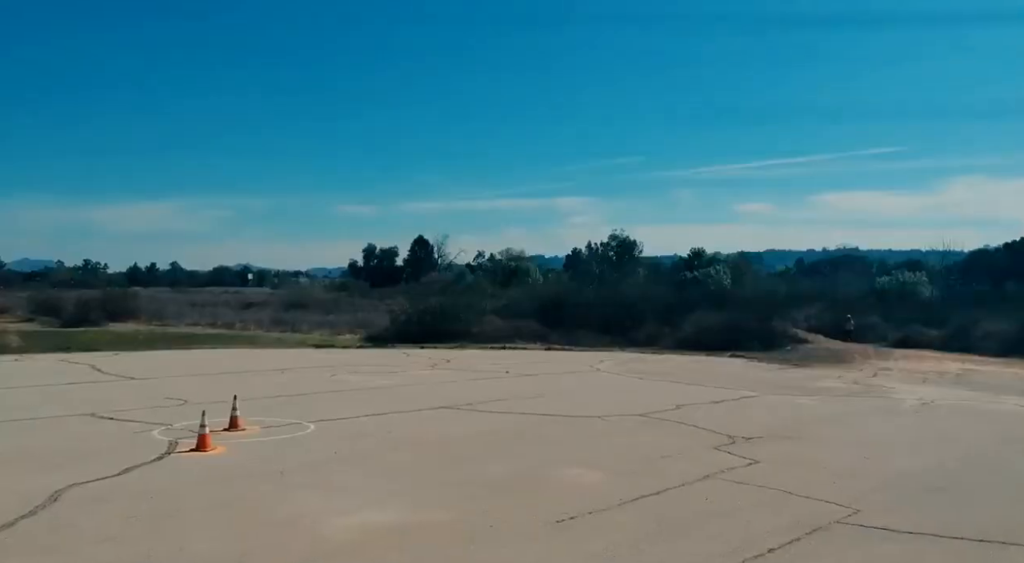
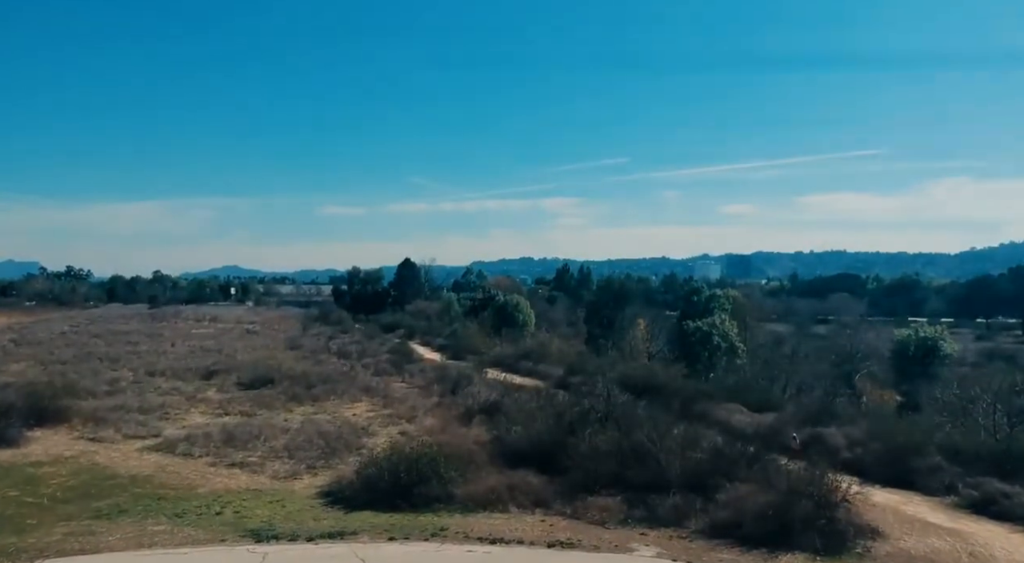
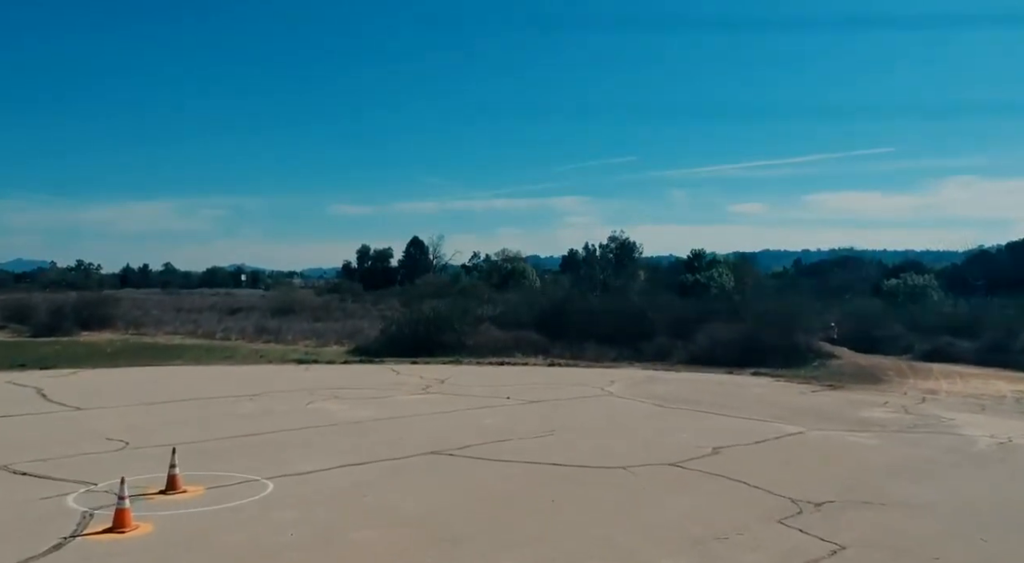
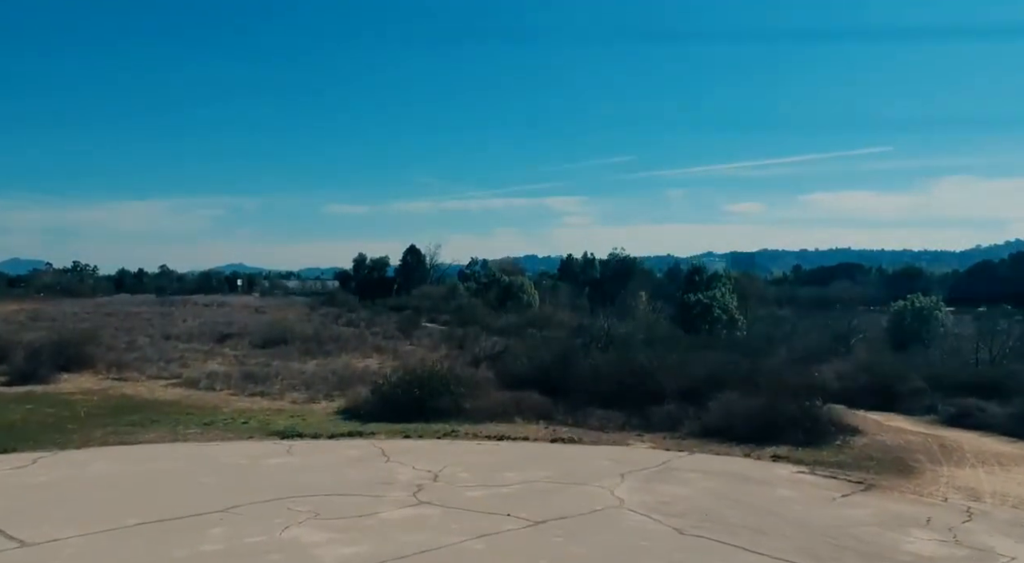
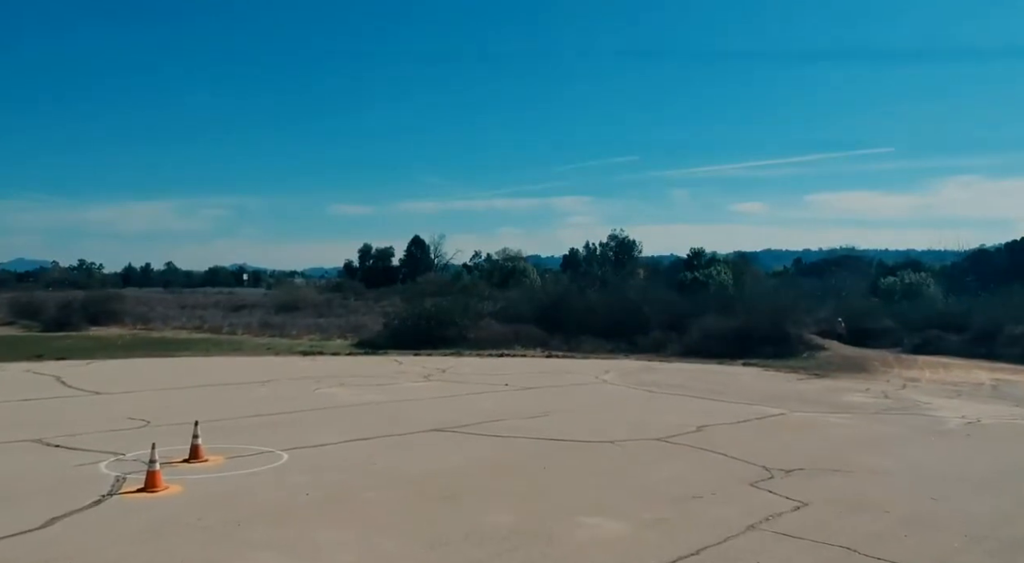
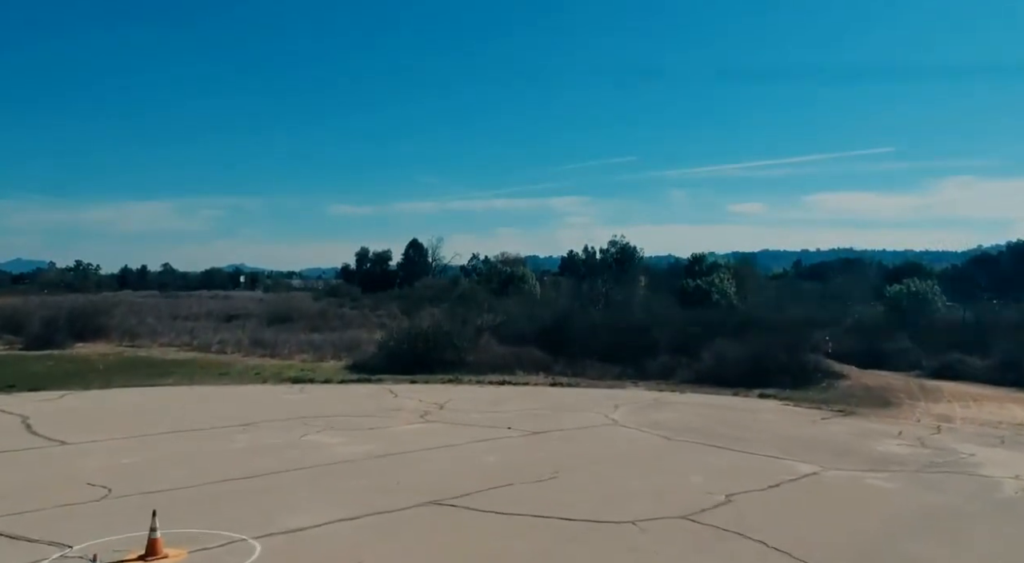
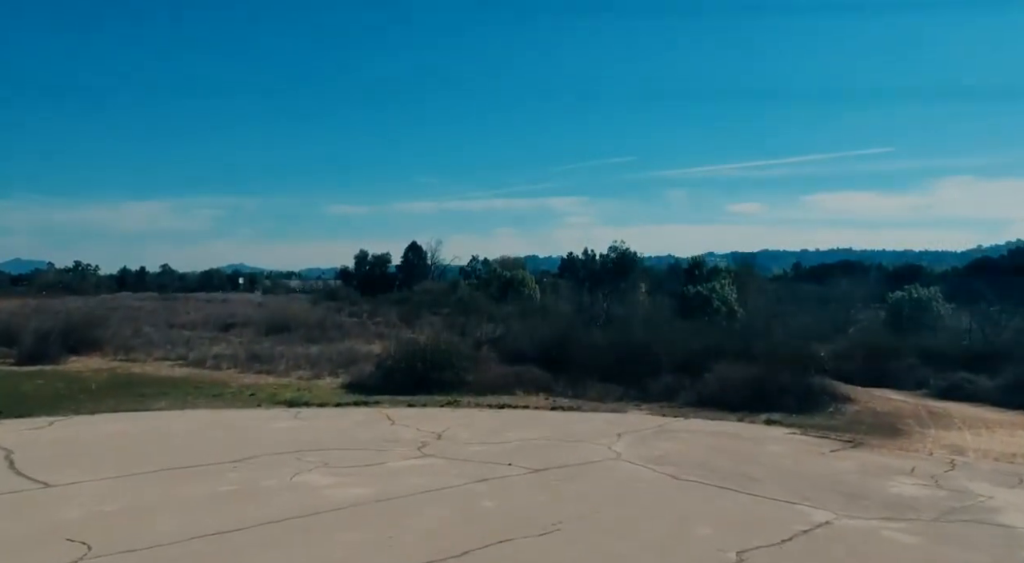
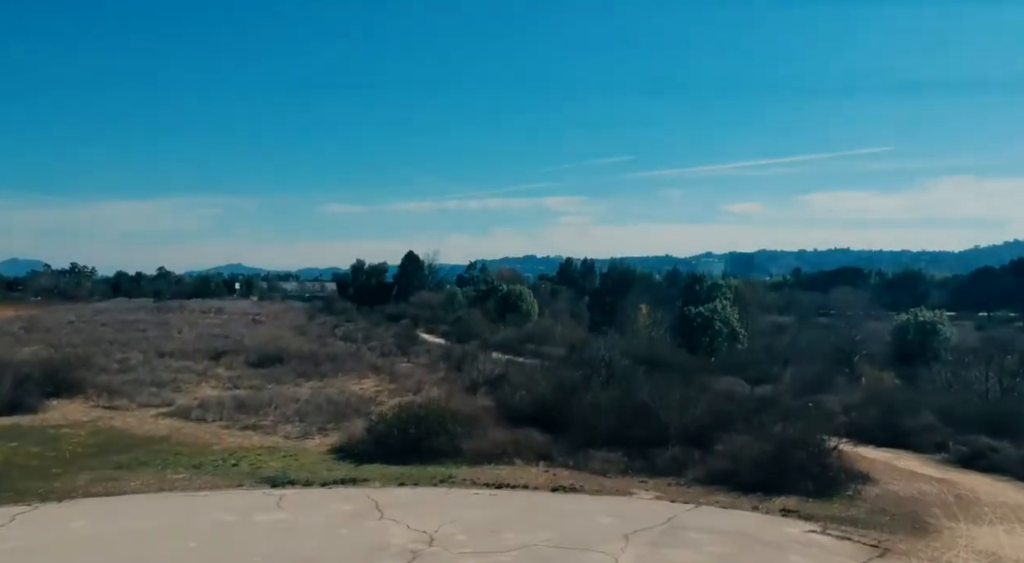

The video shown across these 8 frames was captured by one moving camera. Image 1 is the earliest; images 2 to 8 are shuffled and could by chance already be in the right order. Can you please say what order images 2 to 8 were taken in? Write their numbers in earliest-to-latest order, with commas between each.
5, 3, 6, 7, 4, 8, 2
